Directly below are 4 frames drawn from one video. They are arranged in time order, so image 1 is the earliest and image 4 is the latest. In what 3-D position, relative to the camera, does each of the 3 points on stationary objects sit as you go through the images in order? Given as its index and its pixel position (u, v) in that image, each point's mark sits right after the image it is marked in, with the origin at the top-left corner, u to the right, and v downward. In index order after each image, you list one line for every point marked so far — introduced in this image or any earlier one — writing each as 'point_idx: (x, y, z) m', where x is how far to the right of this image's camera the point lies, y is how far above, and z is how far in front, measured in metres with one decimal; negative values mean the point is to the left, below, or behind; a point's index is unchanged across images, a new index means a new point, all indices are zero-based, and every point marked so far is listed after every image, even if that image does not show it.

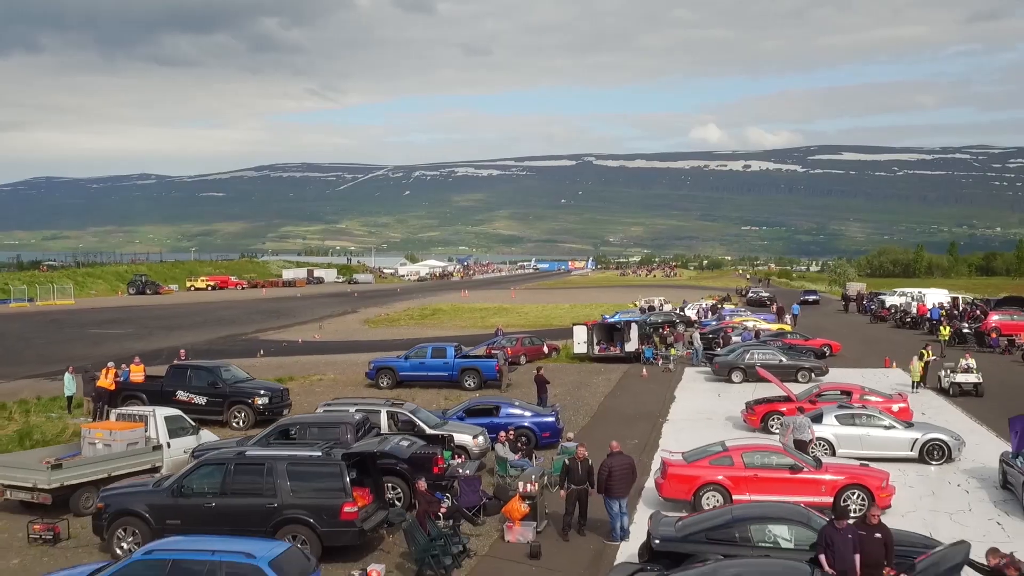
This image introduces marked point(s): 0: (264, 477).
0: (-2.7, -2.1, +11.9) m
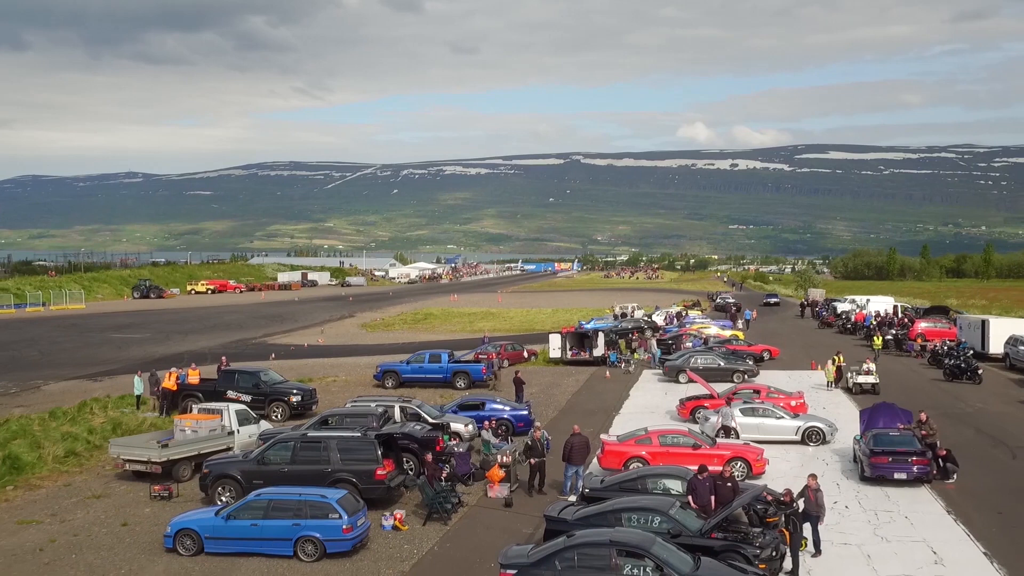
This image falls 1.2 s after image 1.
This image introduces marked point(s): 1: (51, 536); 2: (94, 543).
0: (-3.0, -2.6, +17.1) m
1: (-6.7, -3.6, +15.8) m
2: (-6.0, -3.6, +15.5) m
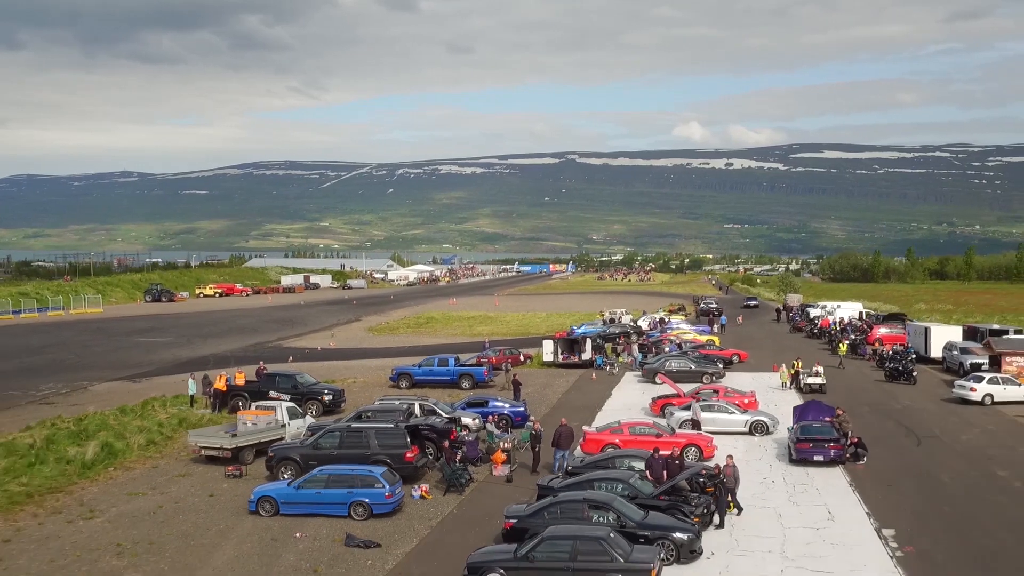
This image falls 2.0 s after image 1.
0: (-3.0, -3.0, +21.8) m
1: (-6.7, -4.1, +20.5) m
2: (-6.0, -4.1, +20.2) m
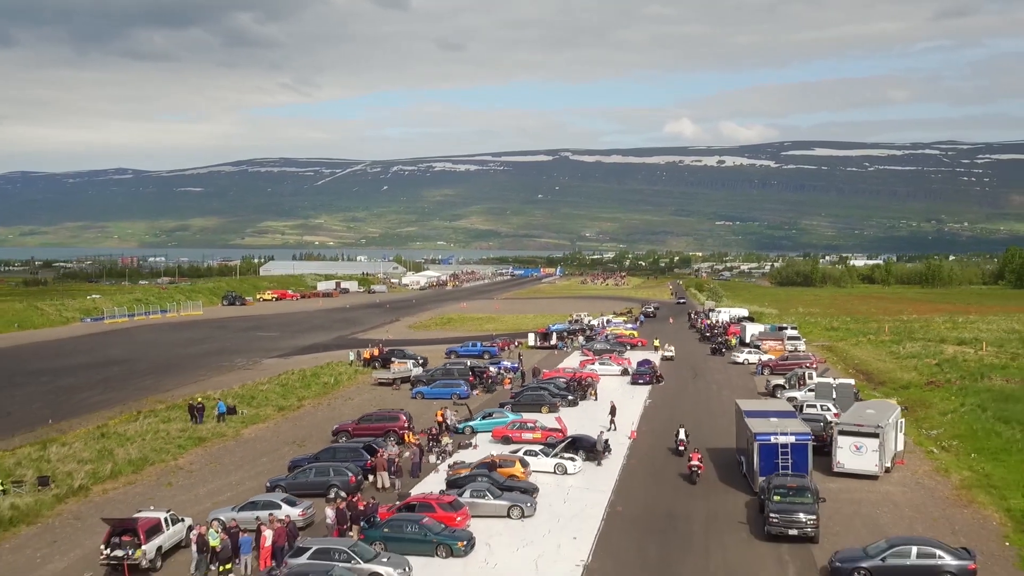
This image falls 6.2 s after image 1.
0: (-3.0, -4.2, +53.1) m
1: (-6.7, -5.2, +51.8) m
2: (-5.9, -5.2, +51.5) m
